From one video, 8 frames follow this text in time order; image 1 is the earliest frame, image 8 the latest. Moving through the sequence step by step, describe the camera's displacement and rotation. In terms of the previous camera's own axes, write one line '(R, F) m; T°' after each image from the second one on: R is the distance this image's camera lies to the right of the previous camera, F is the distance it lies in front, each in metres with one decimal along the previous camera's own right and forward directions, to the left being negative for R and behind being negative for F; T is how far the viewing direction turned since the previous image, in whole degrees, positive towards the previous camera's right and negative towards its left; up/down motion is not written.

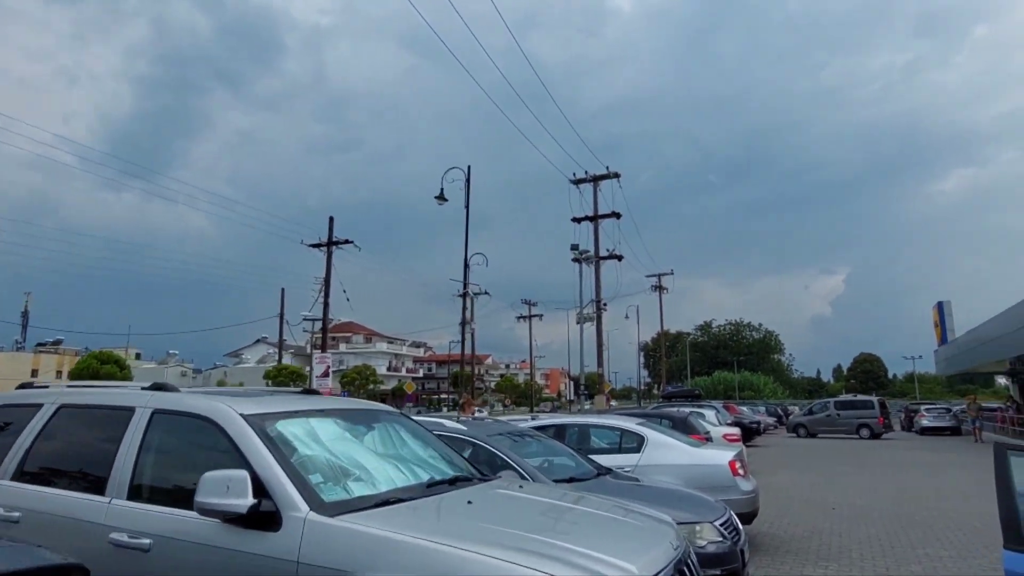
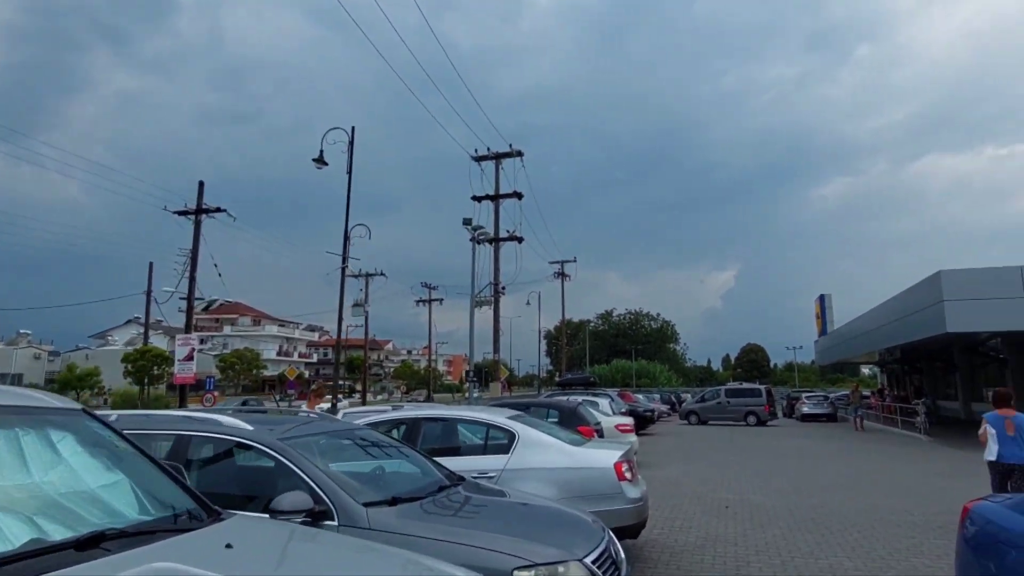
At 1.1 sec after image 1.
(+0.8, +1.9) m; +9°
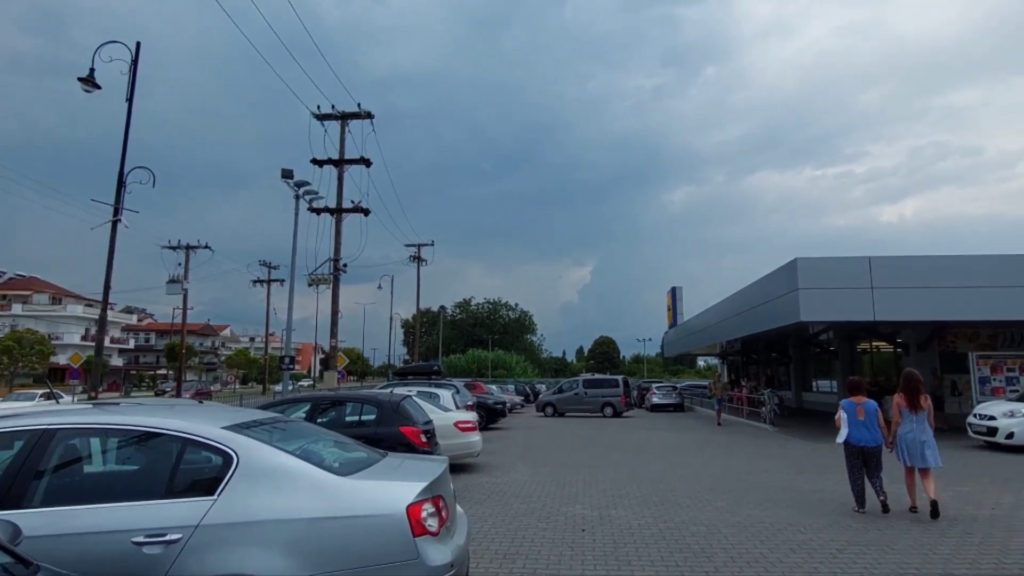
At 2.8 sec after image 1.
(+0.9, +2.9) m; +13°
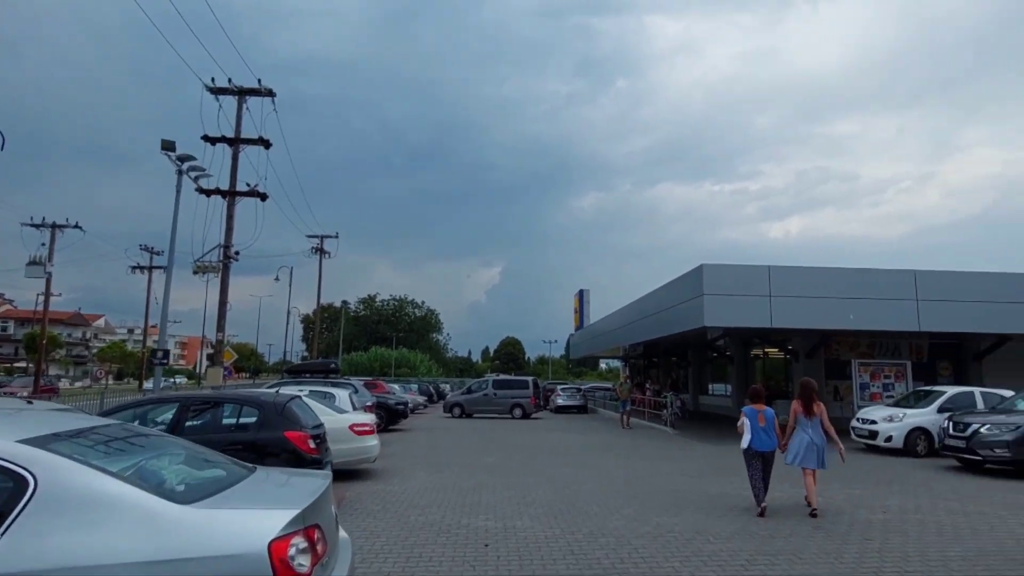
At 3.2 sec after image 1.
(0.0, +0.7) m; +9°
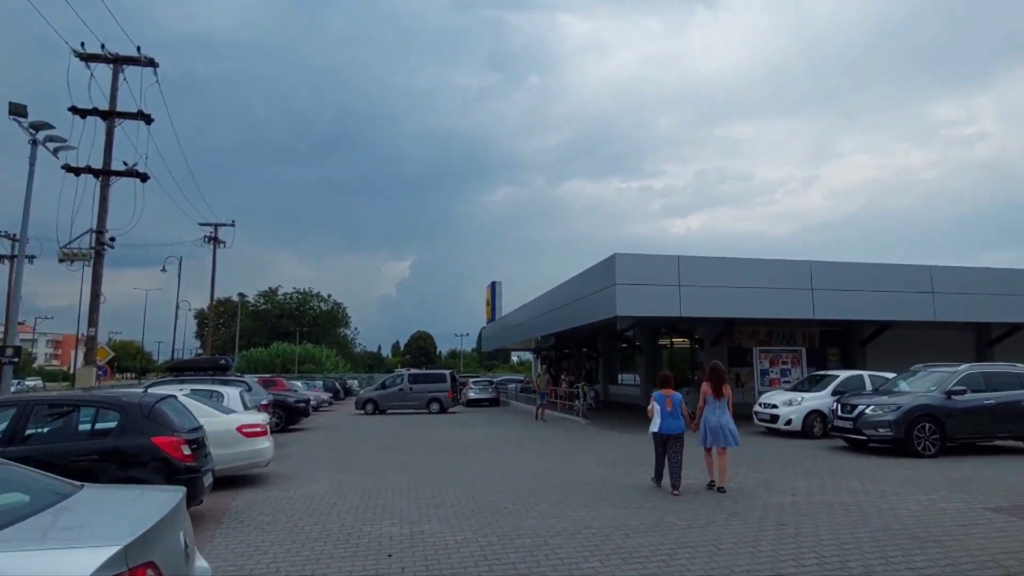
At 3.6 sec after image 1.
(+0.1, +0.7) m; +8°
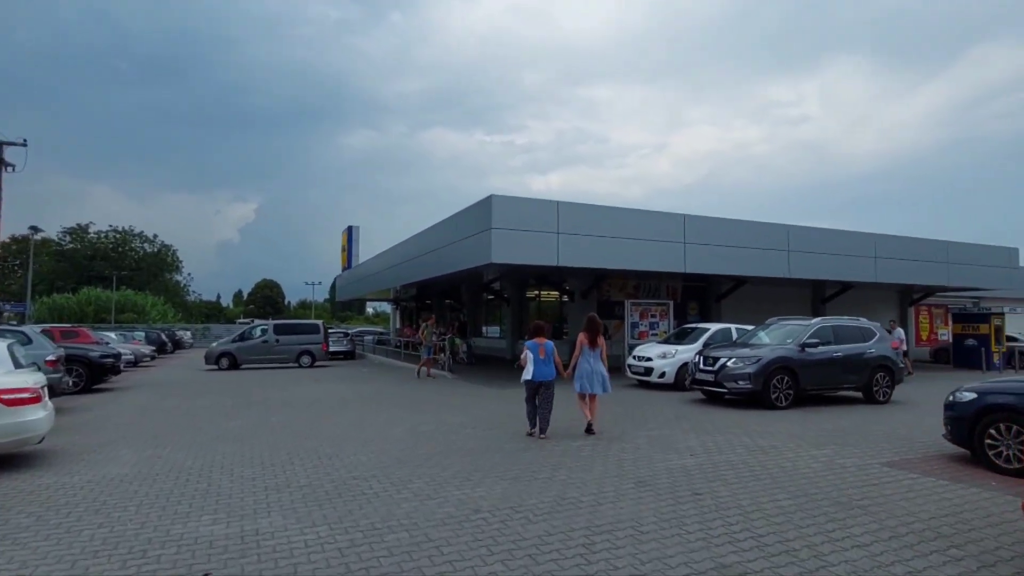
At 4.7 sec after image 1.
(-0.2, +1.8) m; +13°
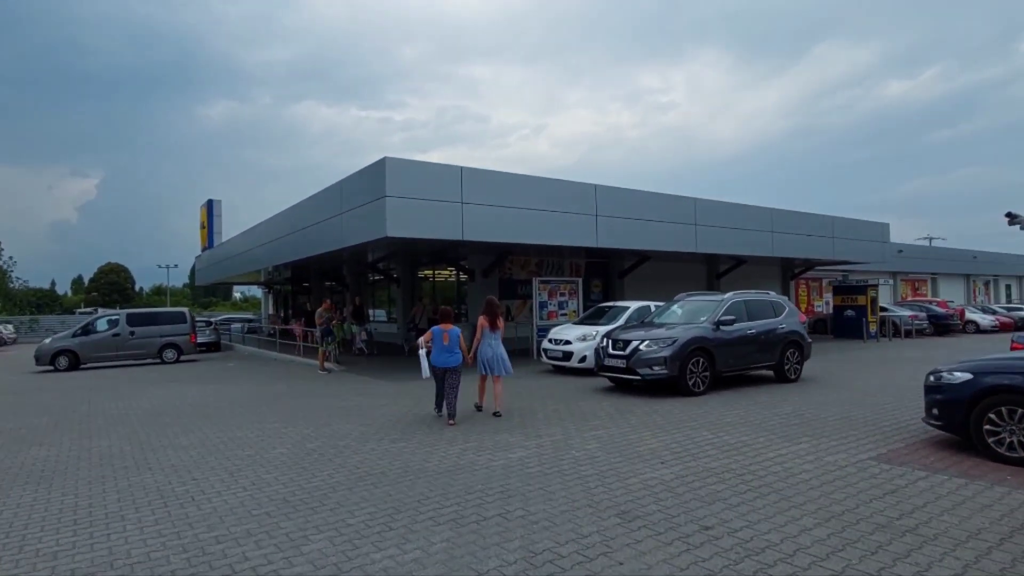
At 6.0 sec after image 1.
(-0.5, +2.1) m; +11°
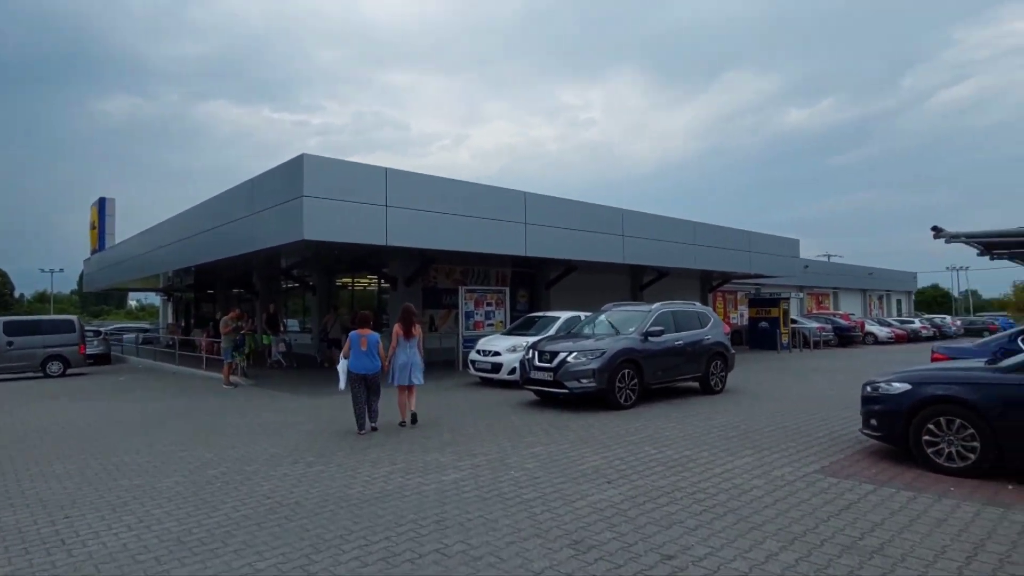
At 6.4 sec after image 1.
(-0.2, +0.6) m; +7°
